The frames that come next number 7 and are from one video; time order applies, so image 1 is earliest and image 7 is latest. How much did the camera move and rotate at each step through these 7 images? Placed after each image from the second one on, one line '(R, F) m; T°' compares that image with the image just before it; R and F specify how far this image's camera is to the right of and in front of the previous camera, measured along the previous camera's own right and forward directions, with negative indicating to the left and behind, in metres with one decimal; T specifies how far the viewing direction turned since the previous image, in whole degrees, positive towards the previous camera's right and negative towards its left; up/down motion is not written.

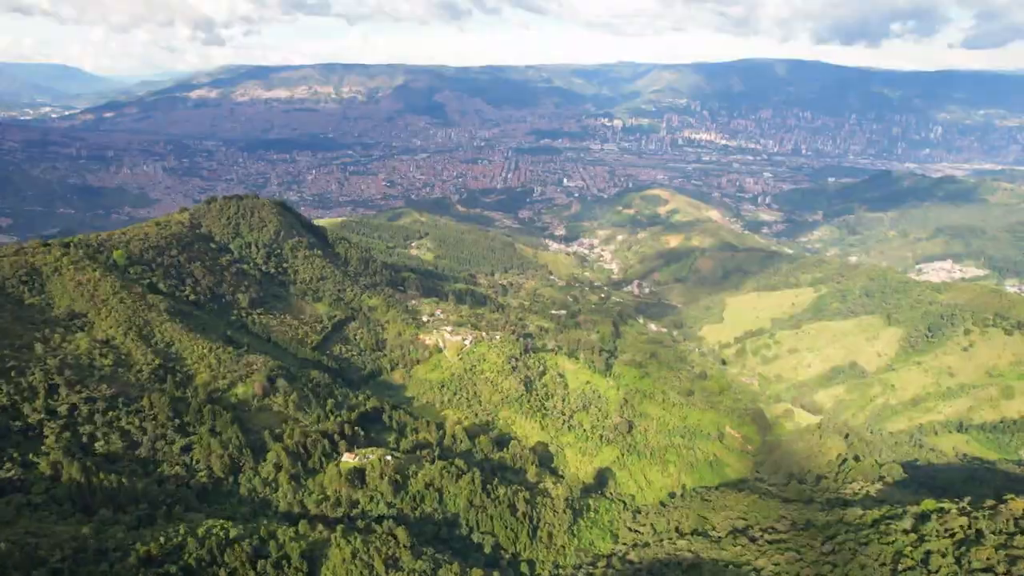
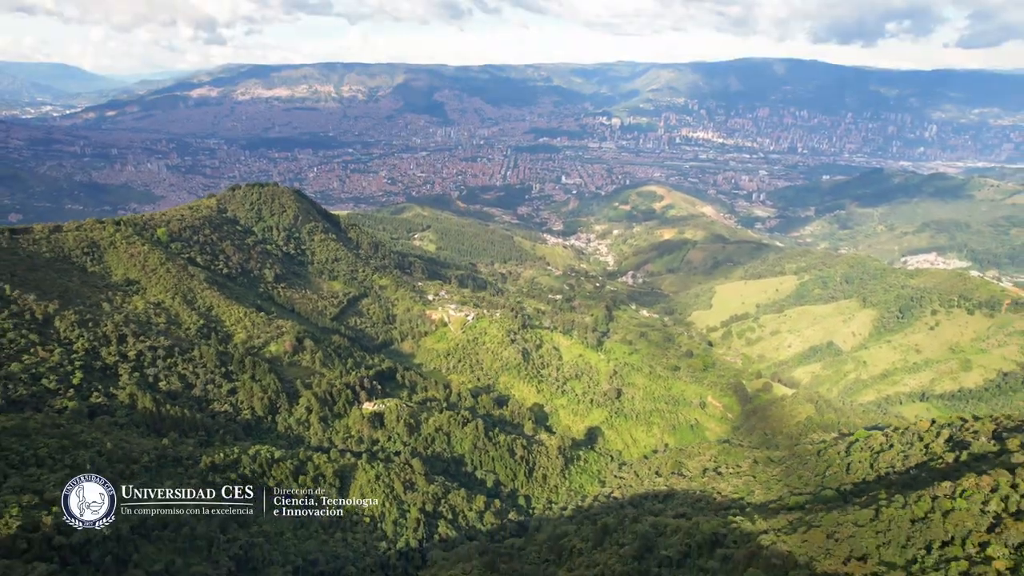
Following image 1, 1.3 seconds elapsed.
(0.0, -7.3) m; 0°
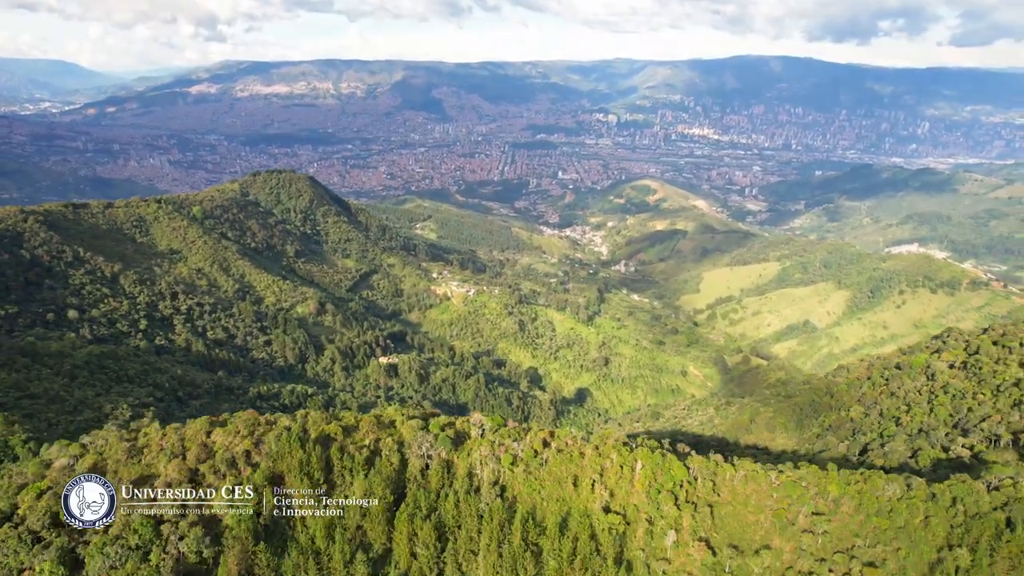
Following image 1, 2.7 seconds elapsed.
(0.0, -7.9) m; 0°
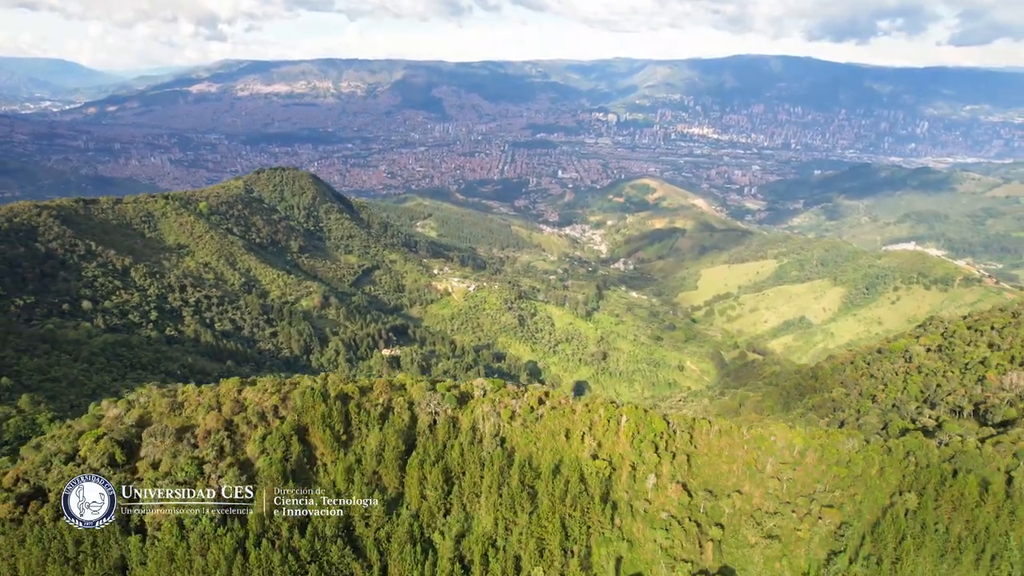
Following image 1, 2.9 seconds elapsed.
(0.0, -1.5) m; 0°
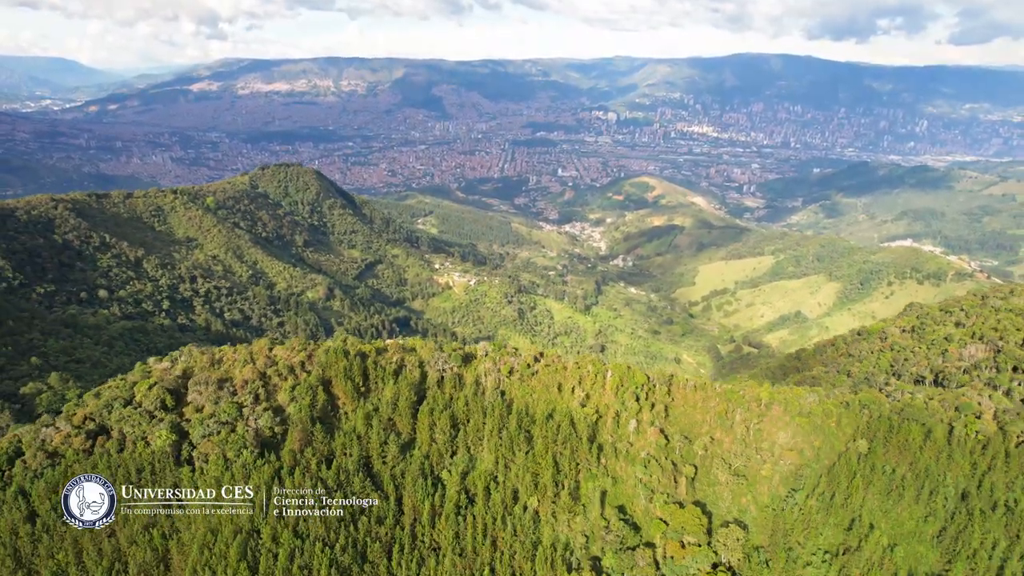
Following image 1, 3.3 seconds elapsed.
(0.0, -1.9) m; 0°
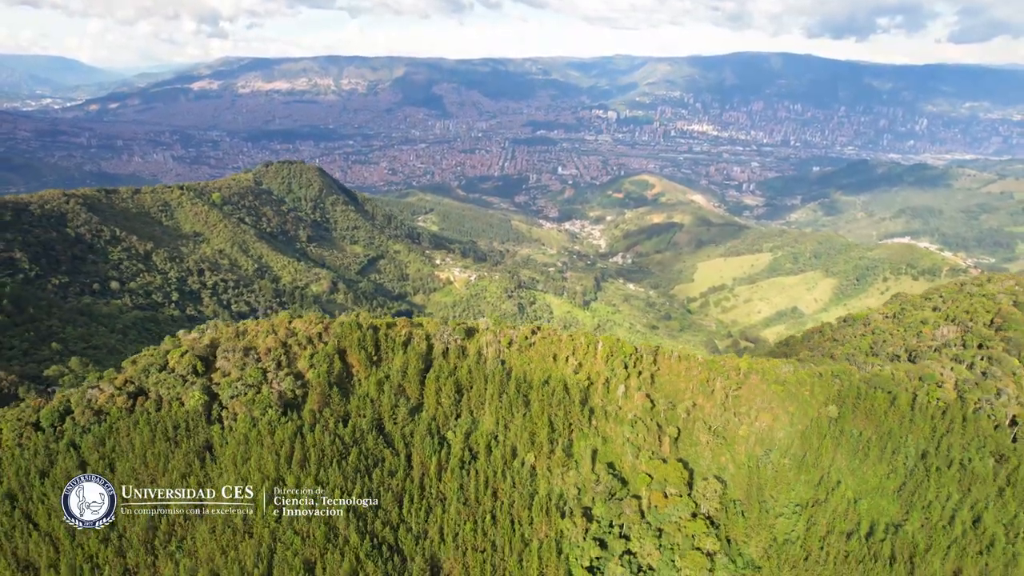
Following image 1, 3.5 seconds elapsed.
(0.0, -1.5) m; 0°
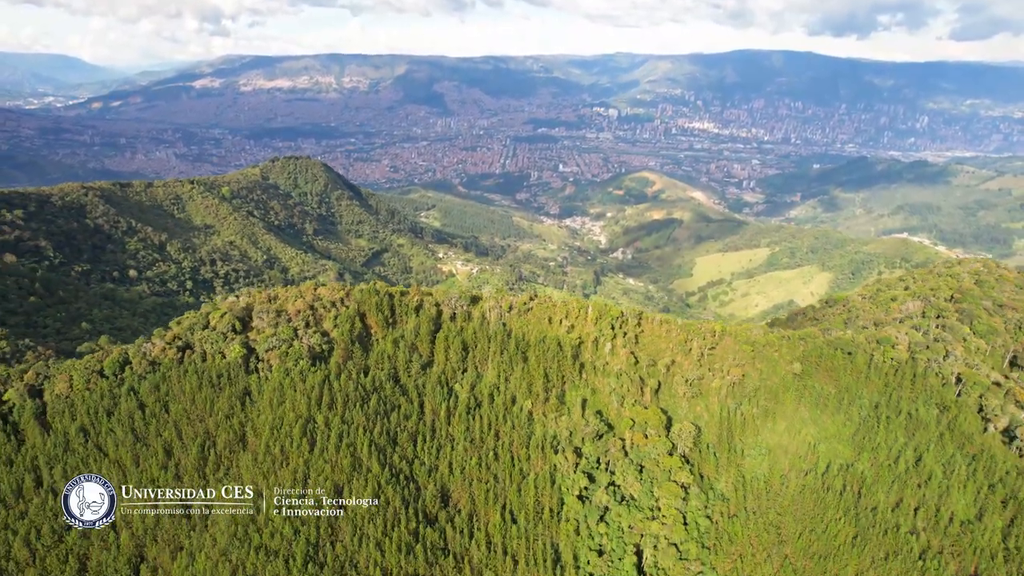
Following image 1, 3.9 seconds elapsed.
(0.0, -2.2) m; 0°
